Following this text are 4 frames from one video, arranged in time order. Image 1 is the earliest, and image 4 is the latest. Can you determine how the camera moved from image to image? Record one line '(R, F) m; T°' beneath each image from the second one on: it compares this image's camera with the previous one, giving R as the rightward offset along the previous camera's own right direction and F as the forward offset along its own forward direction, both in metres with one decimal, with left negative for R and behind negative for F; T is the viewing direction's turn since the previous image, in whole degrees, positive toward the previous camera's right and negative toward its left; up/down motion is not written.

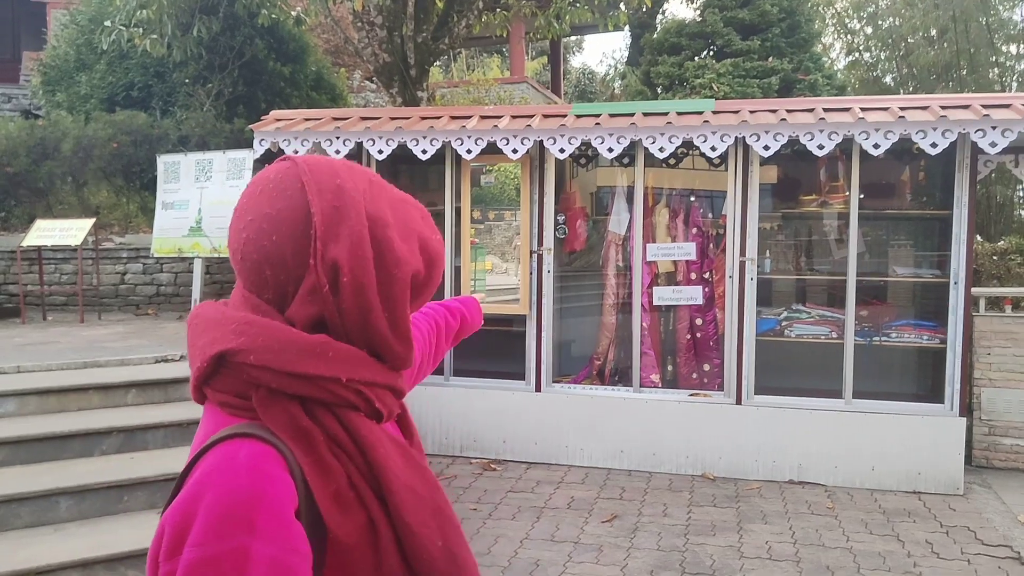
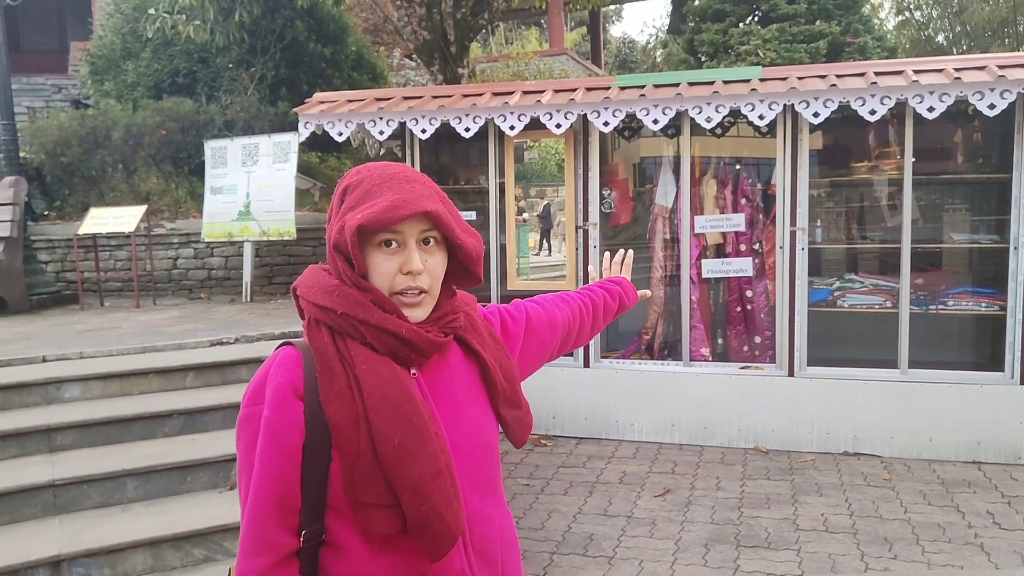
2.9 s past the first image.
(0.0, 0.0) m; -3°
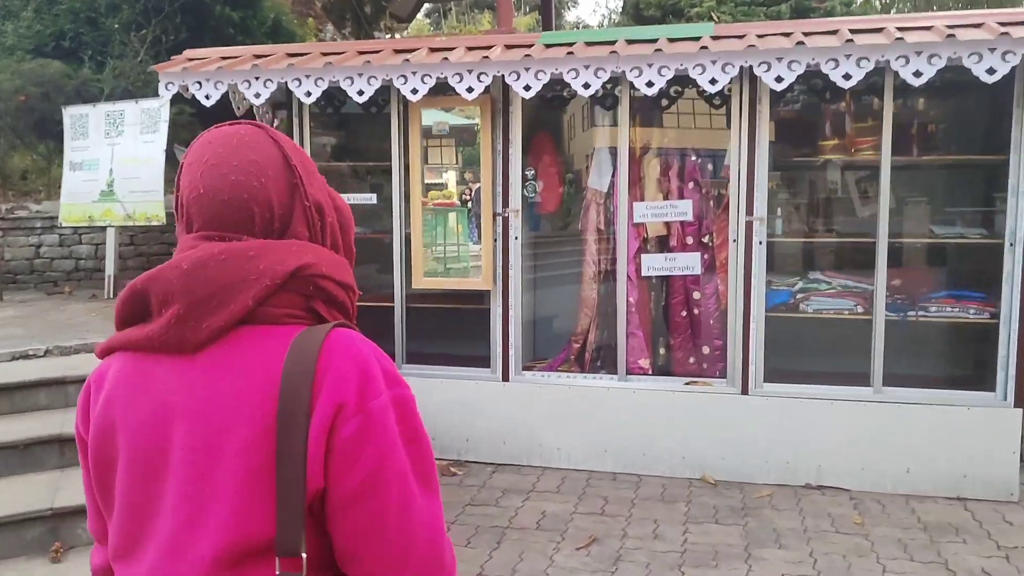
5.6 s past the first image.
(+0.3, +1.0) m; +3°
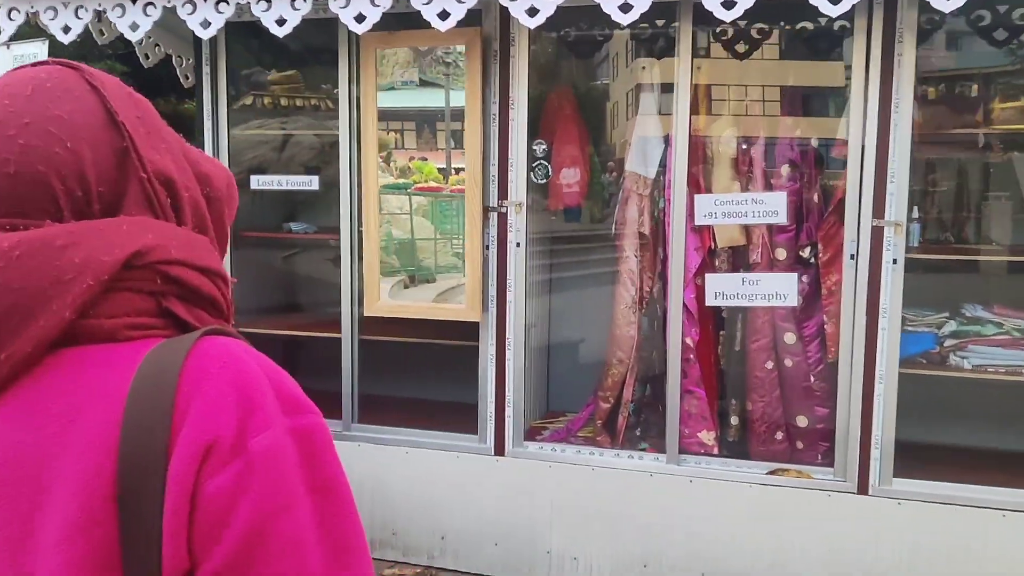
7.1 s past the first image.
(+0.1, +1.6) m; -2°
